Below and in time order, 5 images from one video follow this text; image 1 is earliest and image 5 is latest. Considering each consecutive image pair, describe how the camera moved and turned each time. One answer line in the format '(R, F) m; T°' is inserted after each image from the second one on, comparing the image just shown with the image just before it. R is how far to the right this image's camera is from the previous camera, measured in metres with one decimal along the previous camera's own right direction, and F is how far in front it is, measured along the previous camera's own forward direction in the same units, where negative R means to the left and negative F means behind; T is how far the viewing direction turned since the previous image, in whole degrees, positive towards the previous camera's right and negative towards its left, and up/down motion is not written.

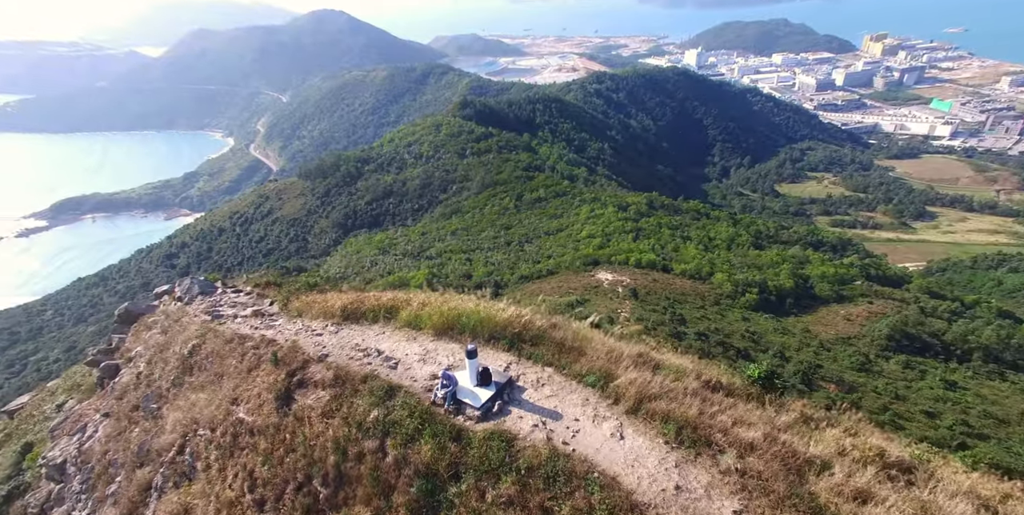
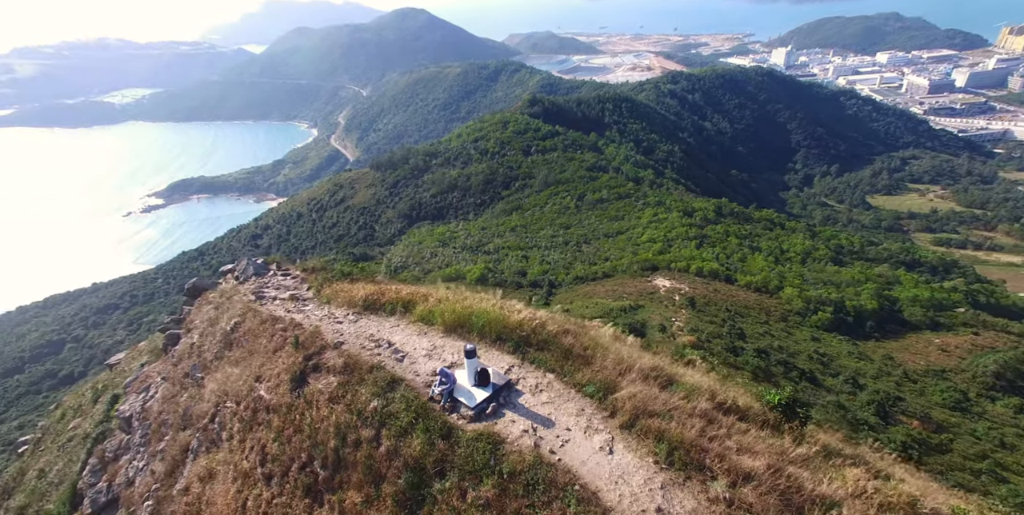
(+0.8, +0.1) m; -6°
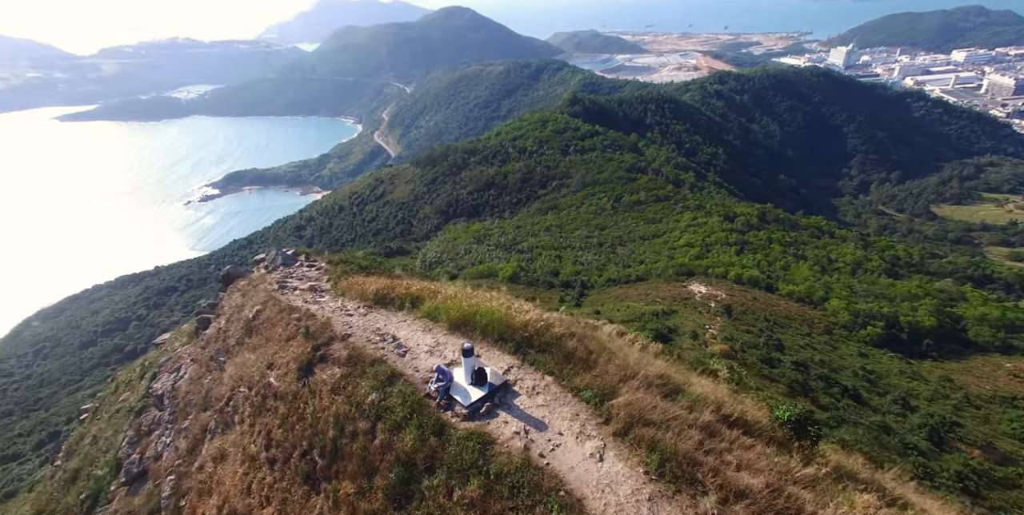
(+0.5, +0.1) m; -4°
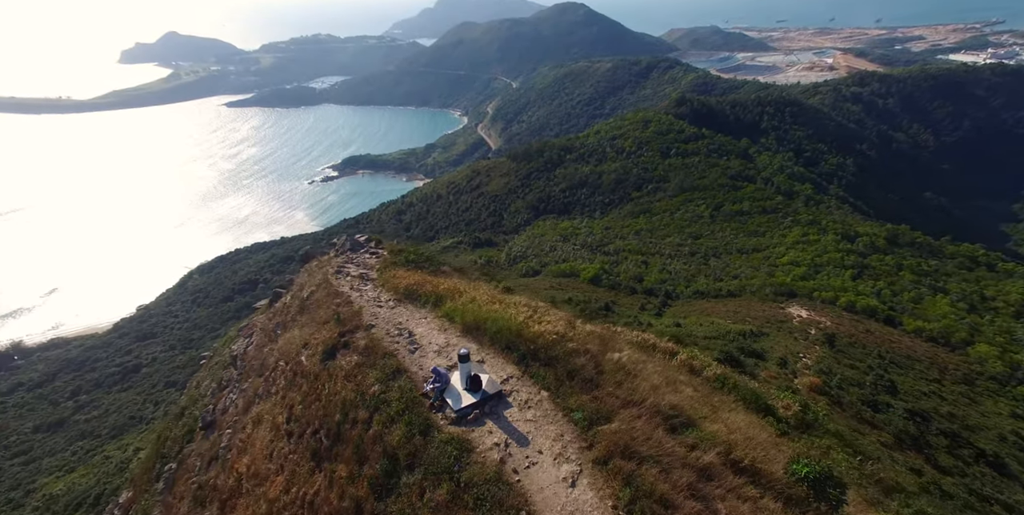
(+1.2, +0.1) m; -9°
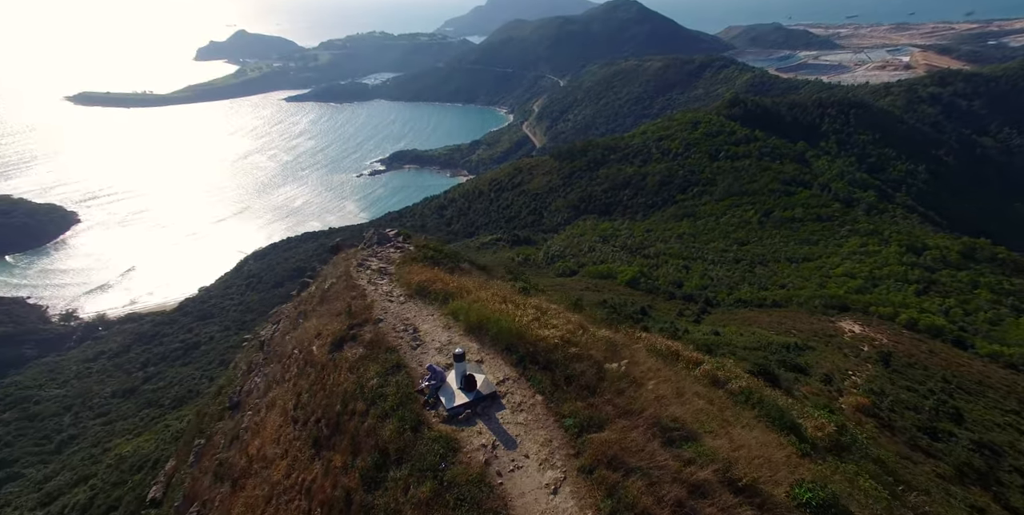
(+0.6, +0.1) m; -4°
